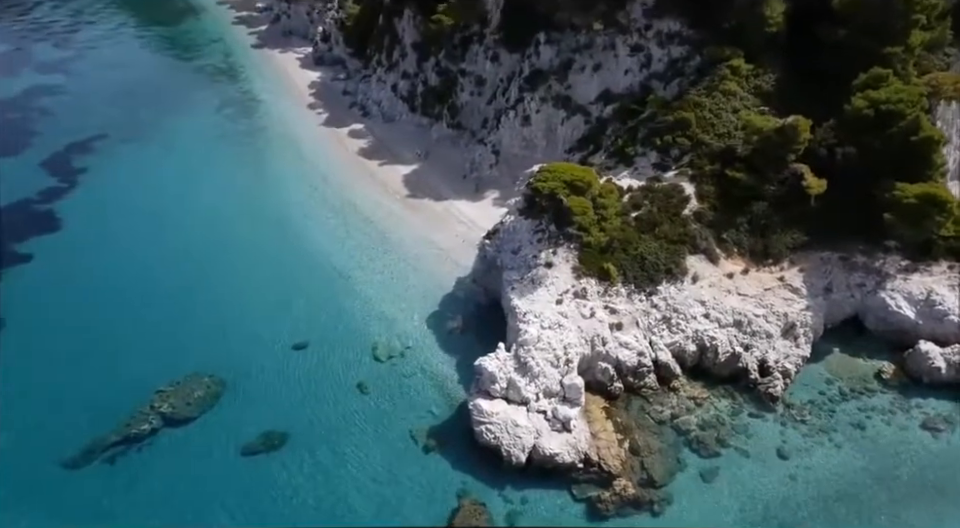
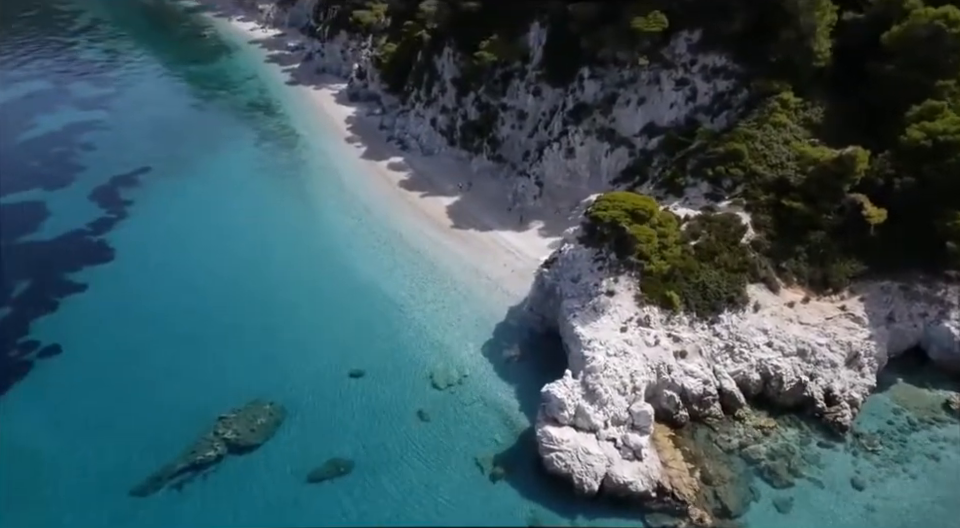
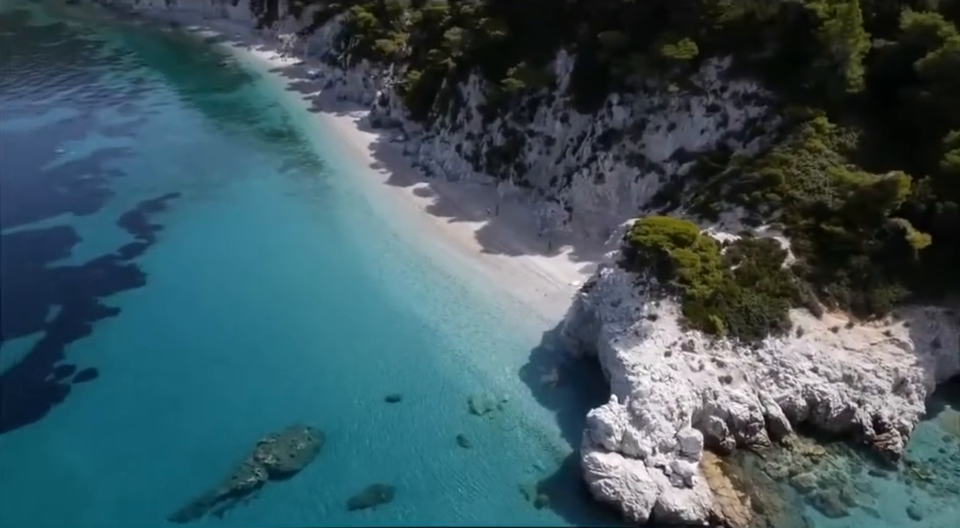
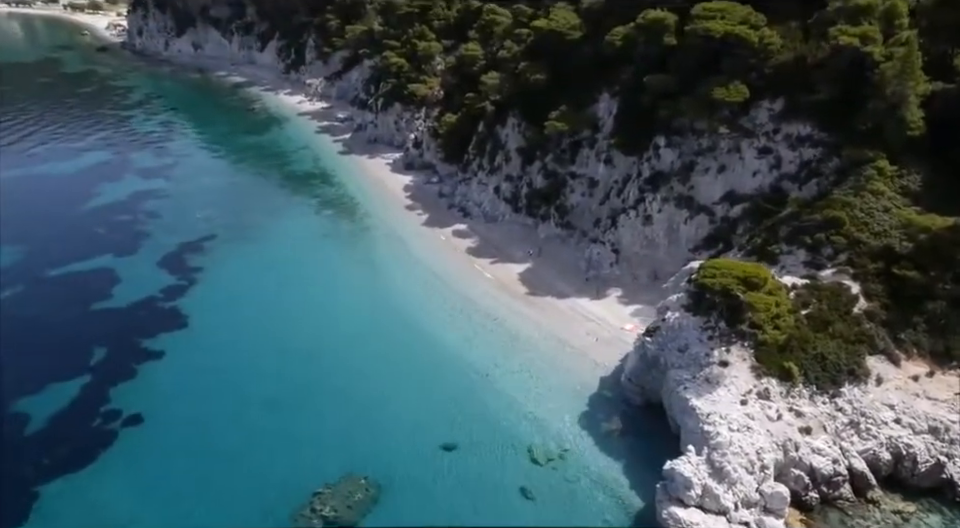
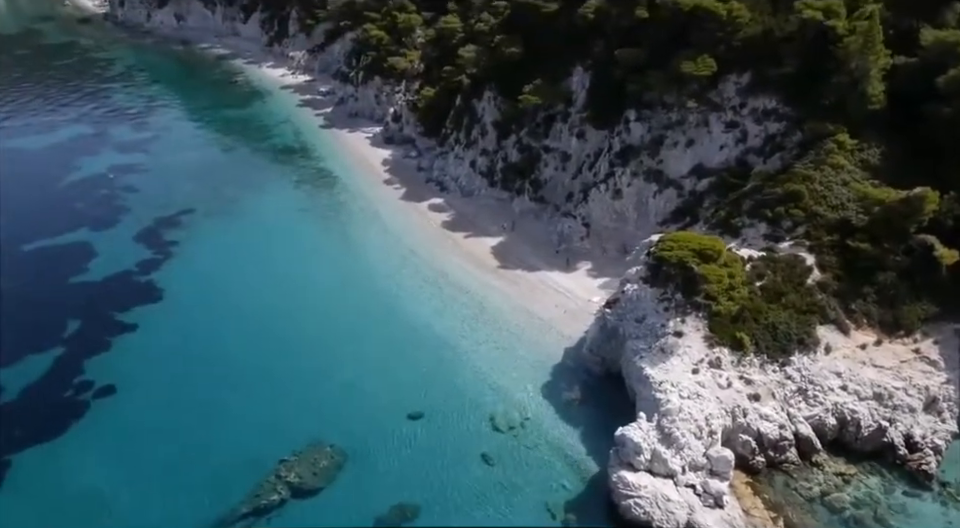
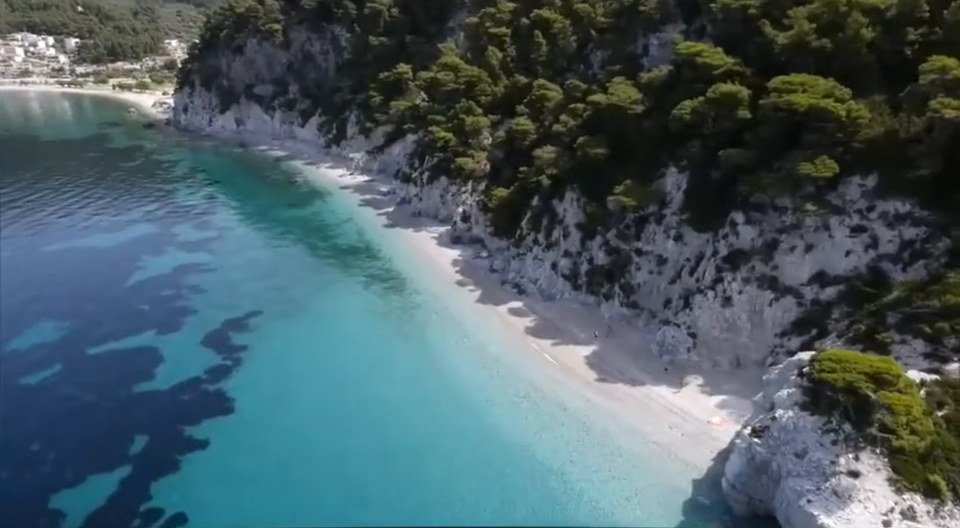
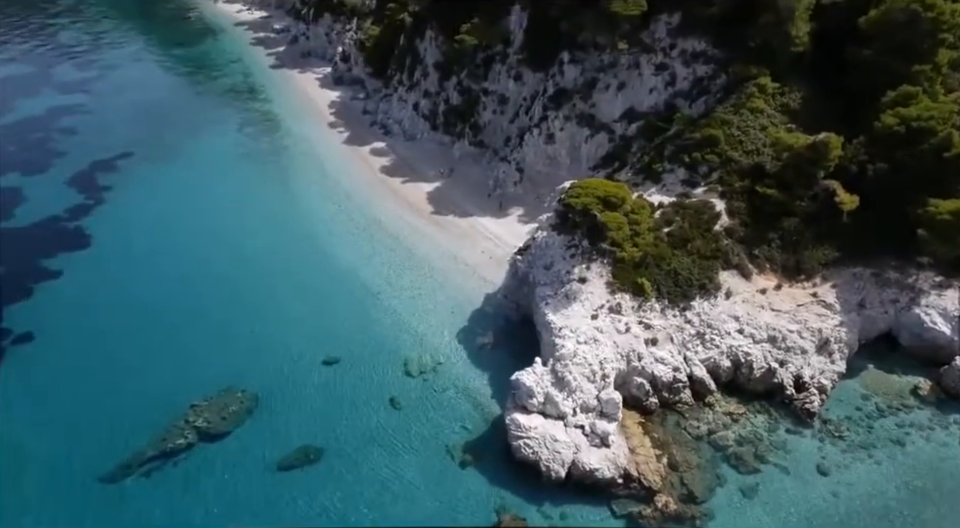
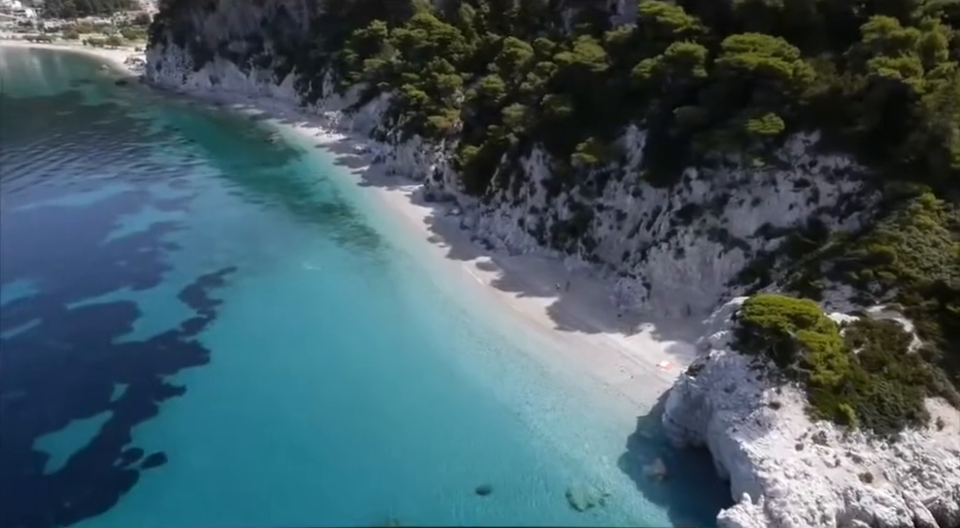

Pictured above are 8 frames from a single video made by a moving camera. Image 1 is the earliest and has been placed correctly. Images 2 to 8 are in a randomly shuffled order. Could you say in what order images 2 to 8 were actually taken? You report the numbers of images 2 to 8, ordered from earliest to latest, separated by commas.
7, 2, 3, 5, 4, 8, 6
